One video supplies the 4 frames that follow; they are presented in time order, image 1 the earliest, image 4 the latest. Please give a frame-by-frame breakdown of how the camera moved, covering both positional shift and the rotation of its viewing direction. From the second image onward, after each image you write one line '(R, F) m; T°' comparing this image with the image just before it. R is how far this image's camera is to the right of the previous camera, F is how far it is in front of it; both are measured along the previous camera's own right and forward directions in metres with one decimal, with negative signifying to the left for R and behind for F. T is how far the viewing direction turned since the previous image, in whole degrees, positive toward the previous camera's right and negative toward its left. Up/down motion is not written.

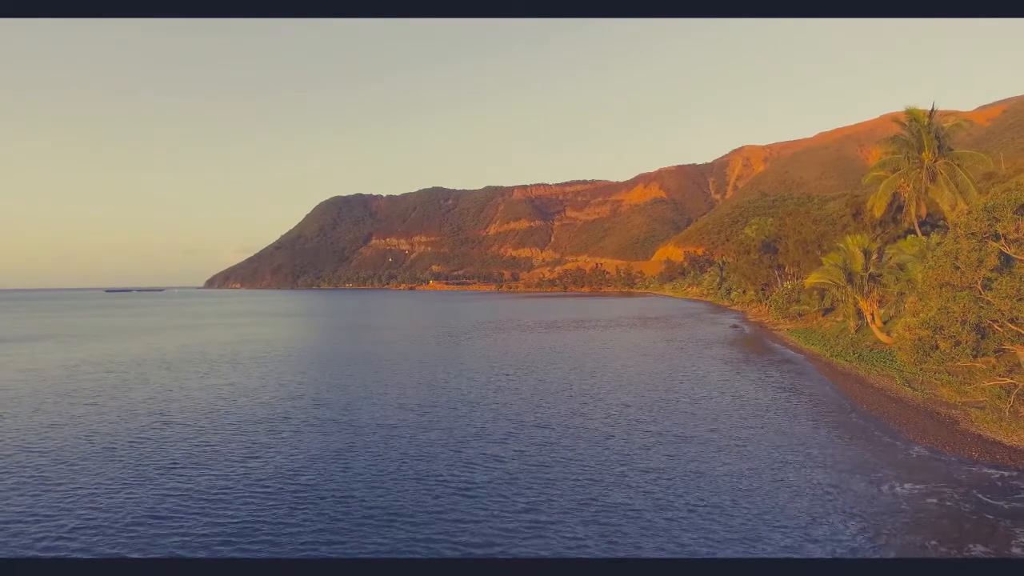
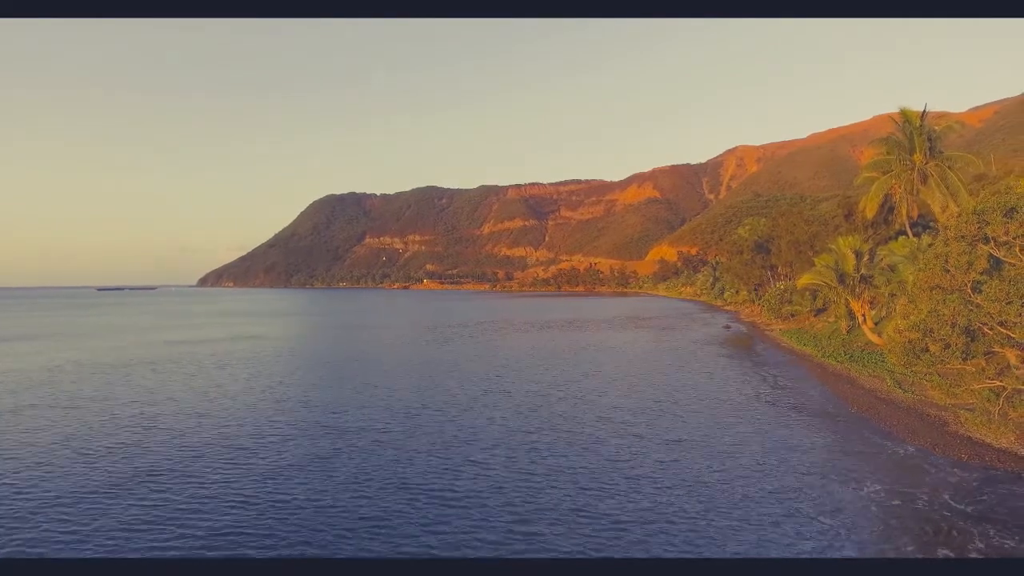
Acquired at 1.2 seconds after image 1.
(0.0, +0.1) m; 0°
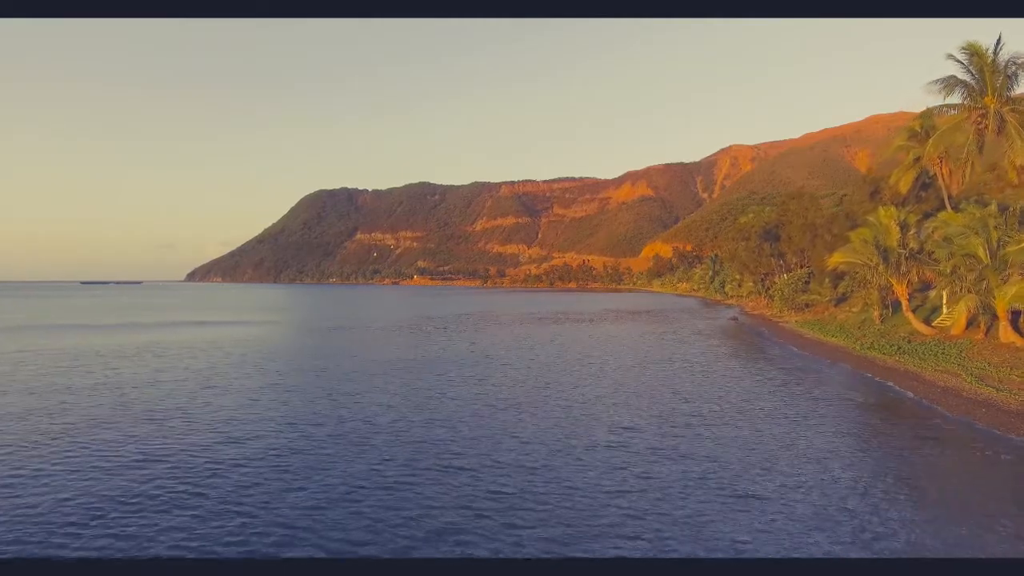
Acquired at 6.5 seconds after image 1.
(-2.1, +1.1) m; 0°
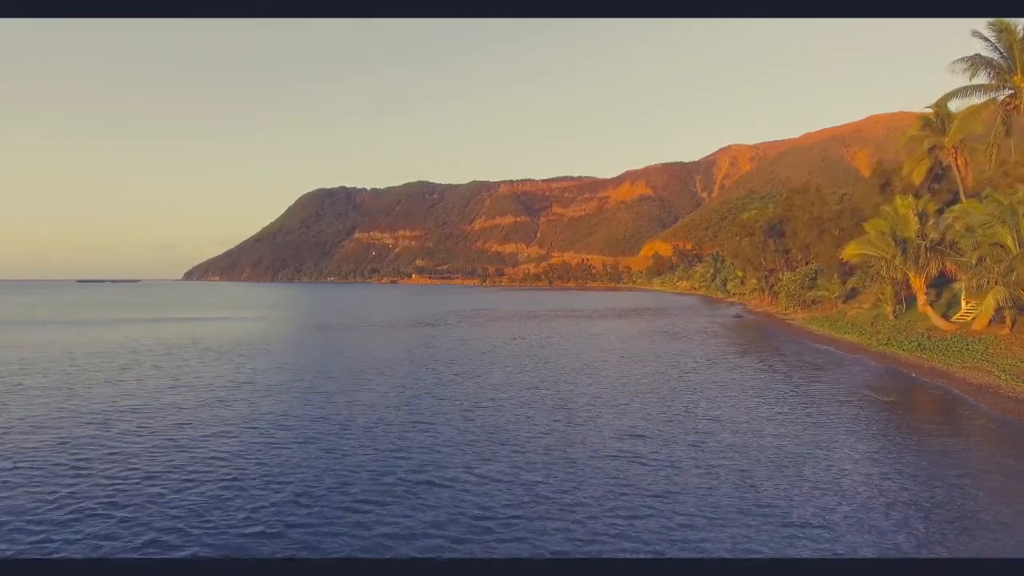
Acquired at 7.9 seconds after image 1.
(-0.3, +1.0) m; 0°
